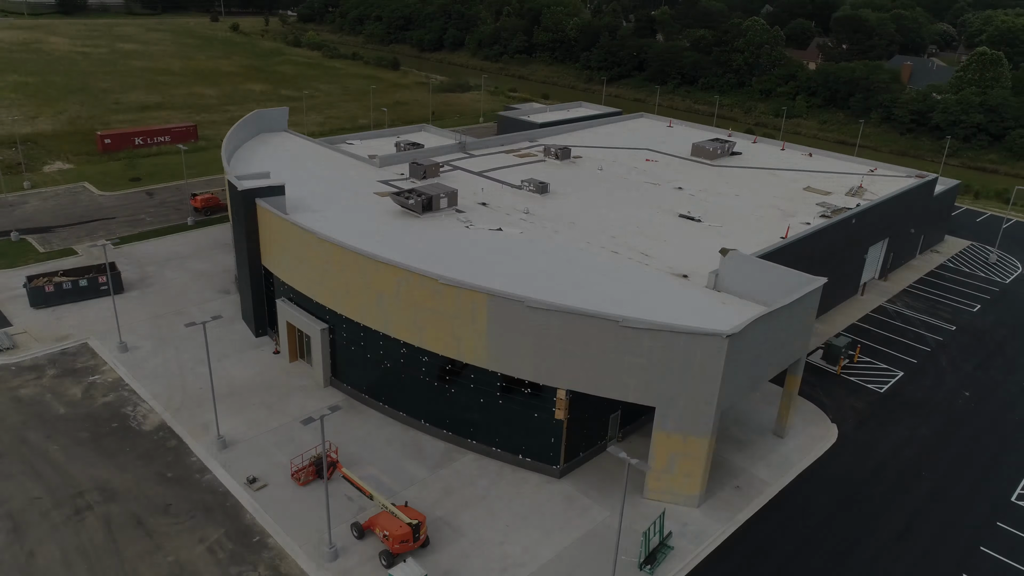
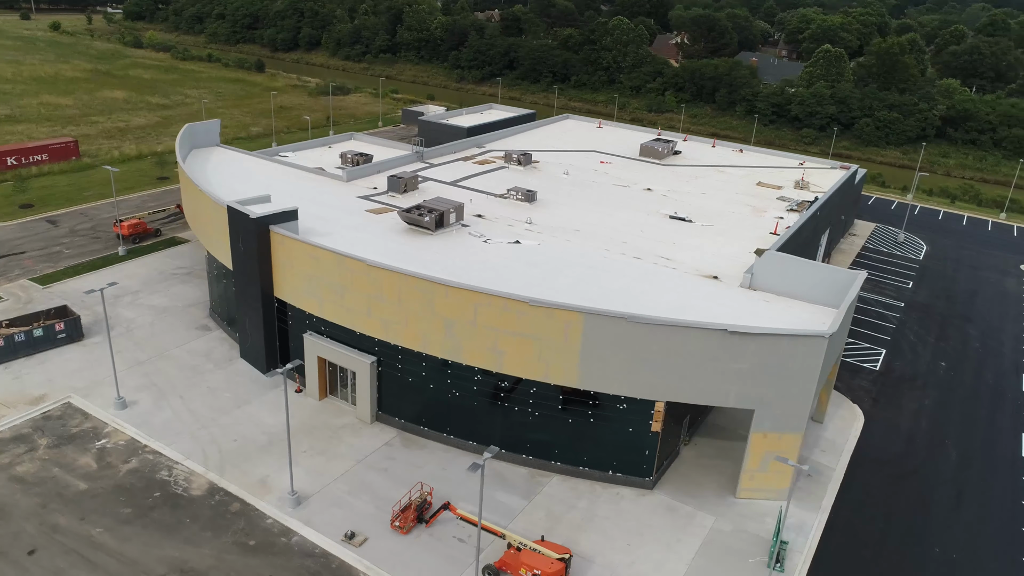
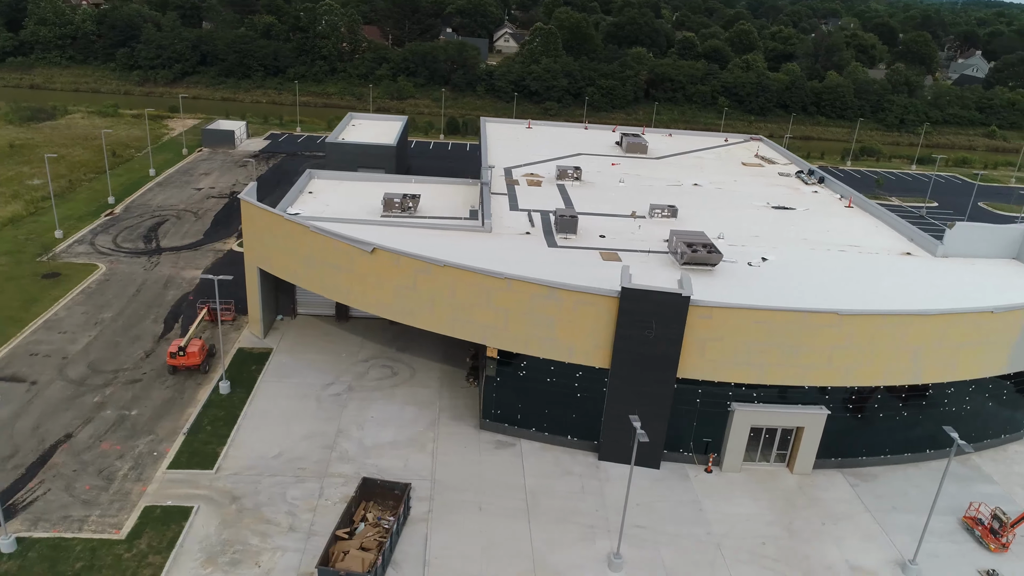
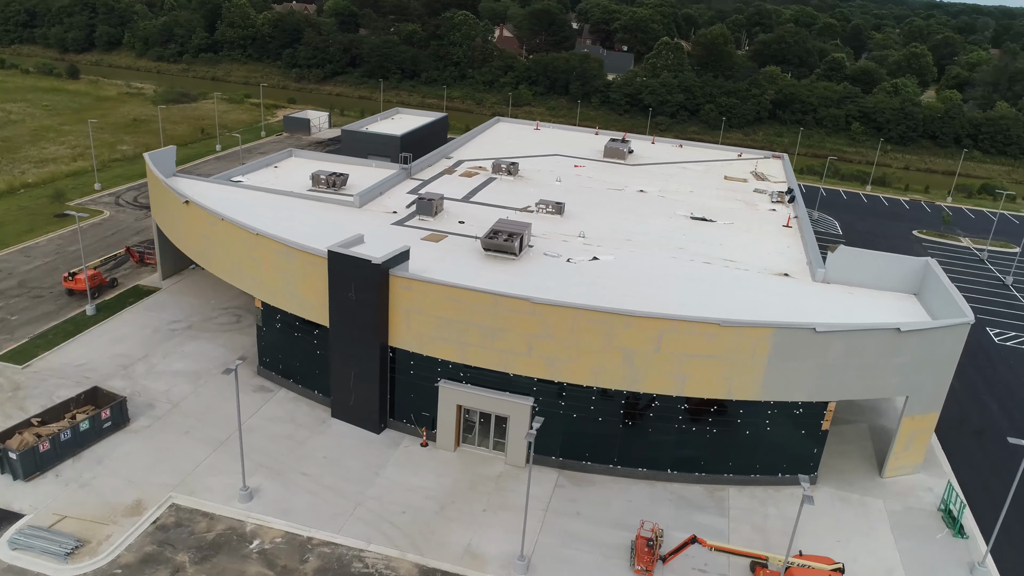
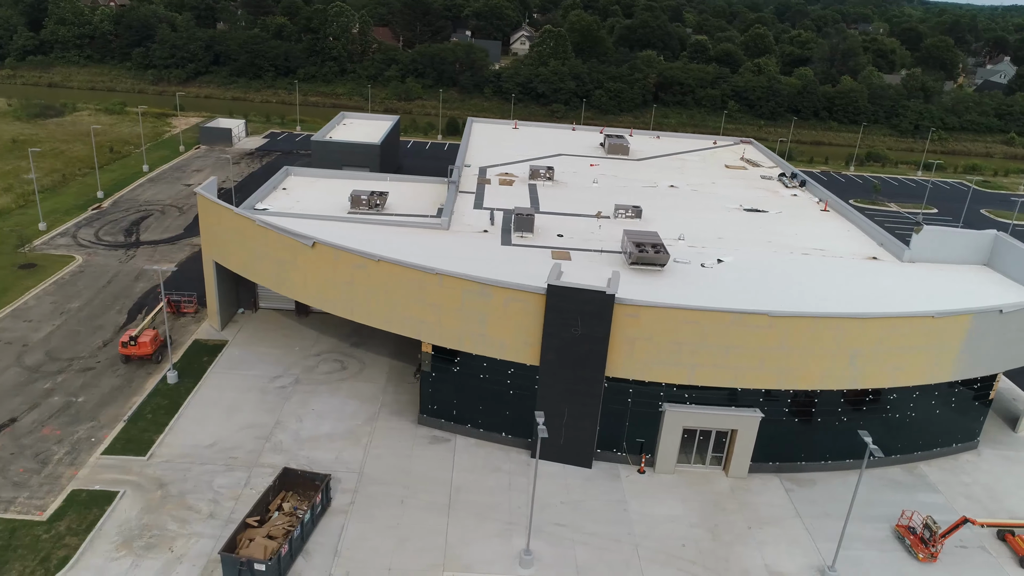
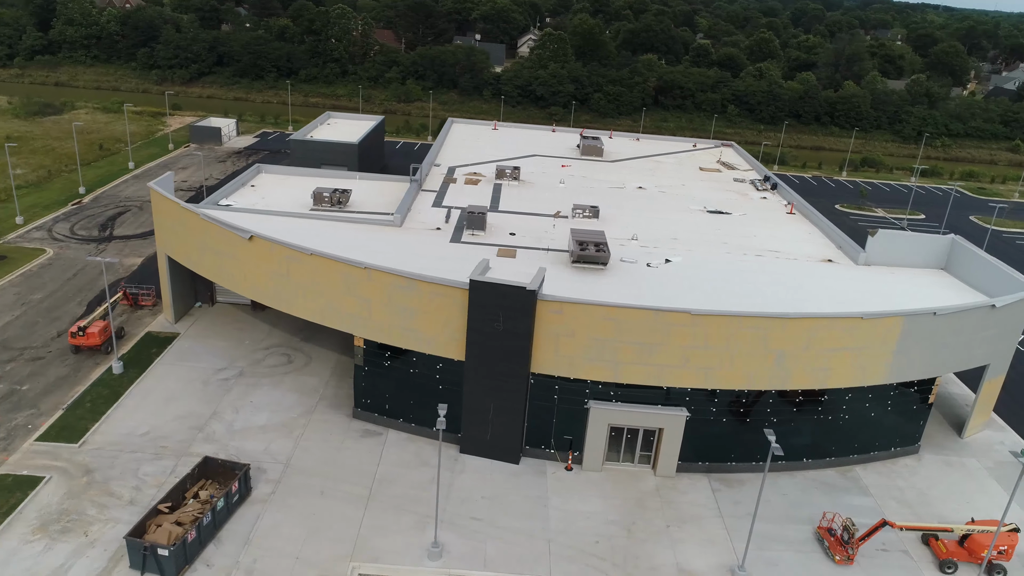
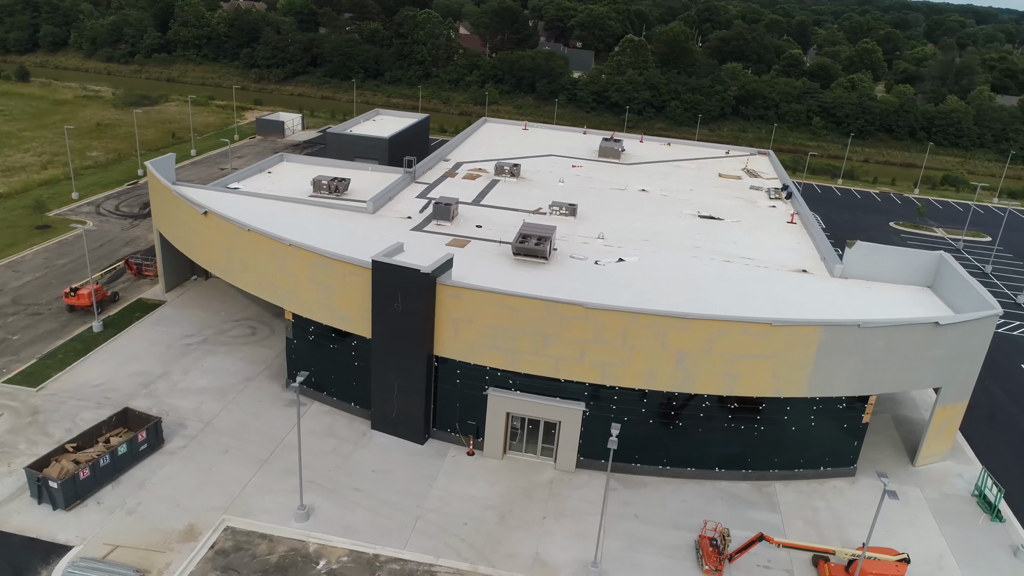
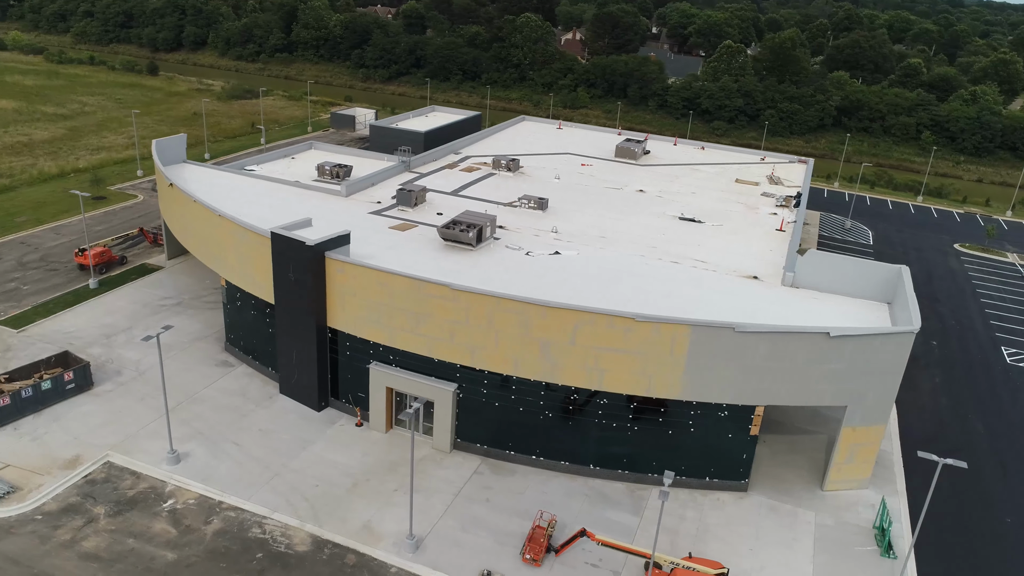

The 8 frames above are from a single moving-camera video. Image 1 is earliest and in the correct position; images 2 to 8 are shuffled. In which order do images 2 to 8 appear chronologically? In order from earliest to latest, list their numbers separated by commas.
2, 8, 4, 7, 6, 5, 3
